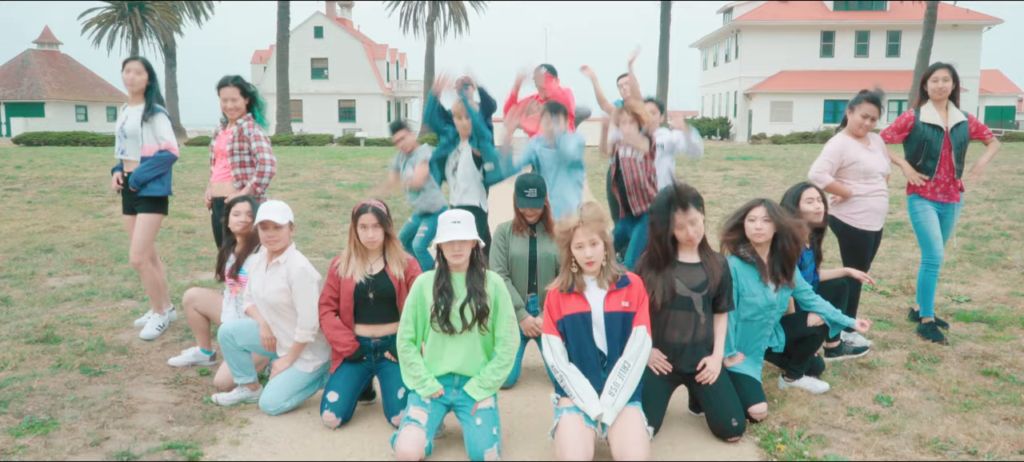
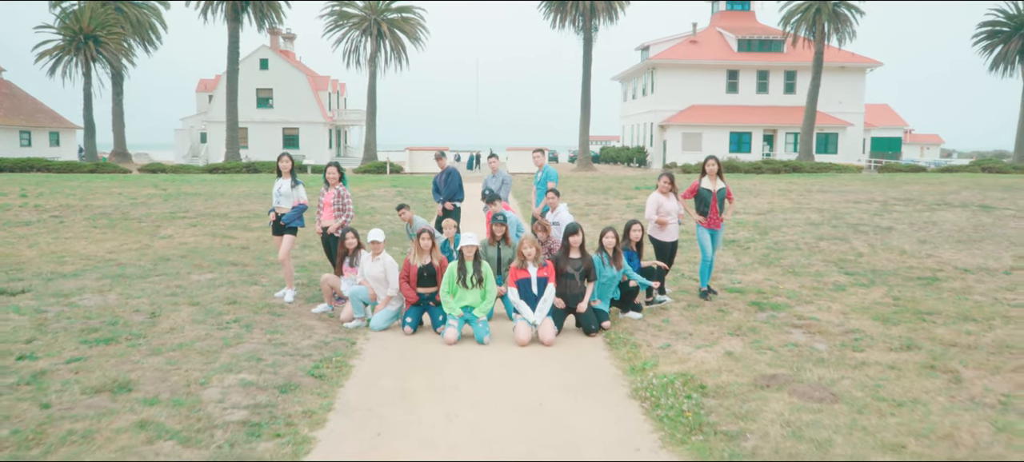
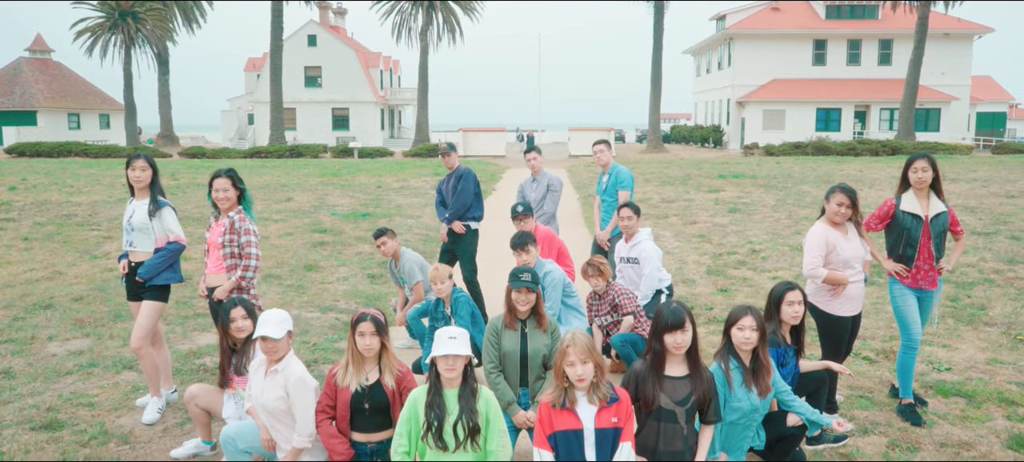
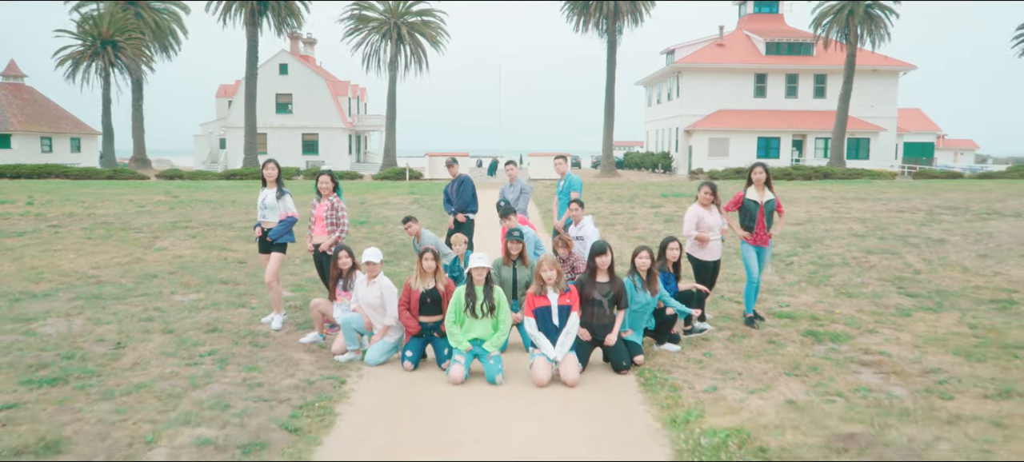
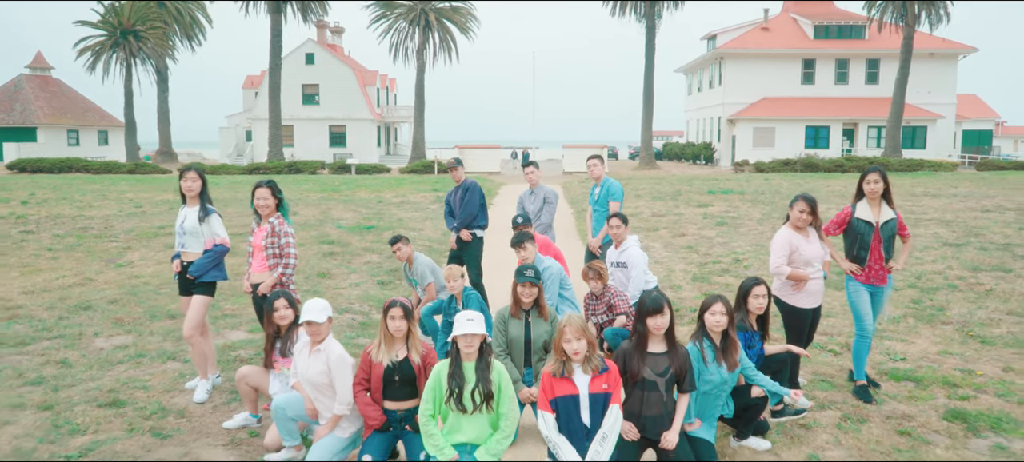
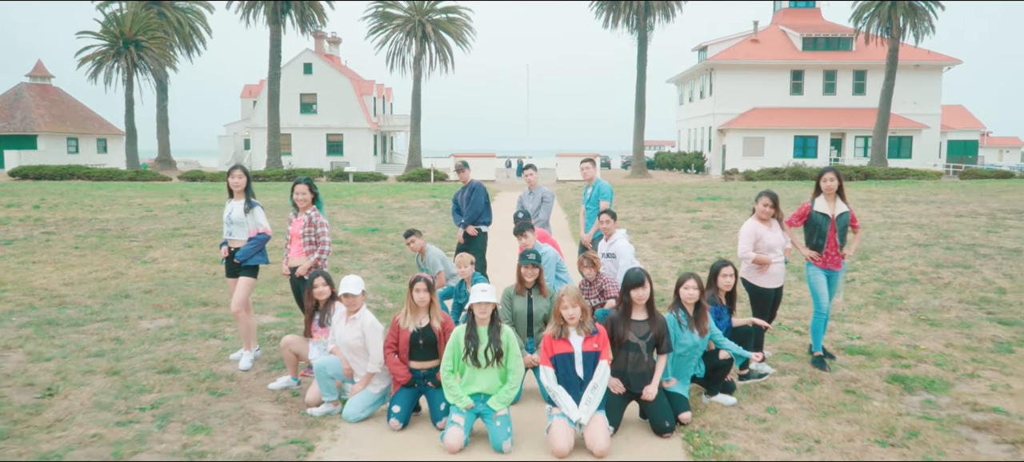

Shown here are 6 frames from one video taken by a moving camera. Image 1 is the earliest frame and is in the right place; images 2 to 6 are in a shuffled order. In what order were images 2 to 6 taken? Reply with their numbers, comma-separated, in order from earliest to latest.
3, 5, 6, 4, 2
